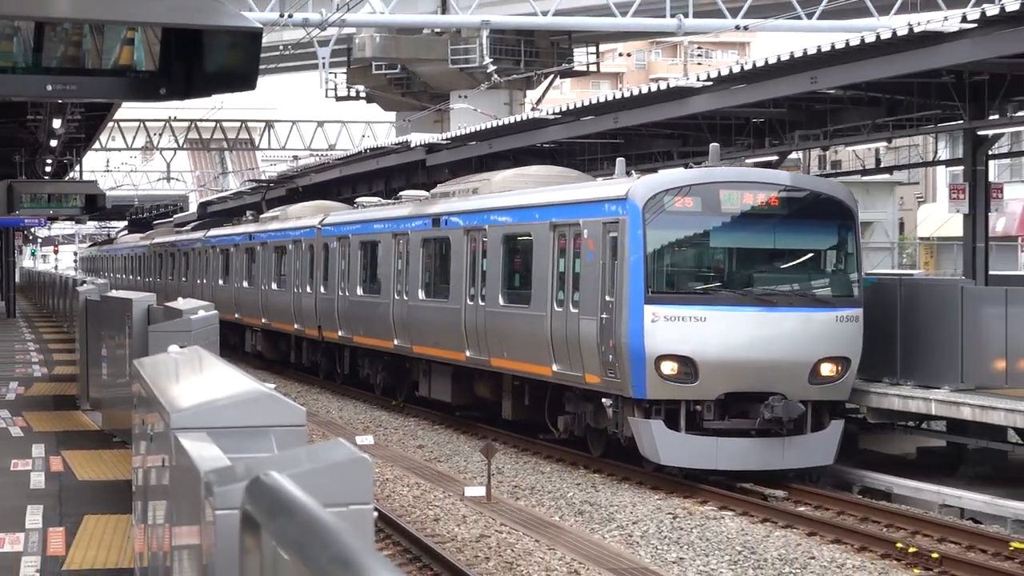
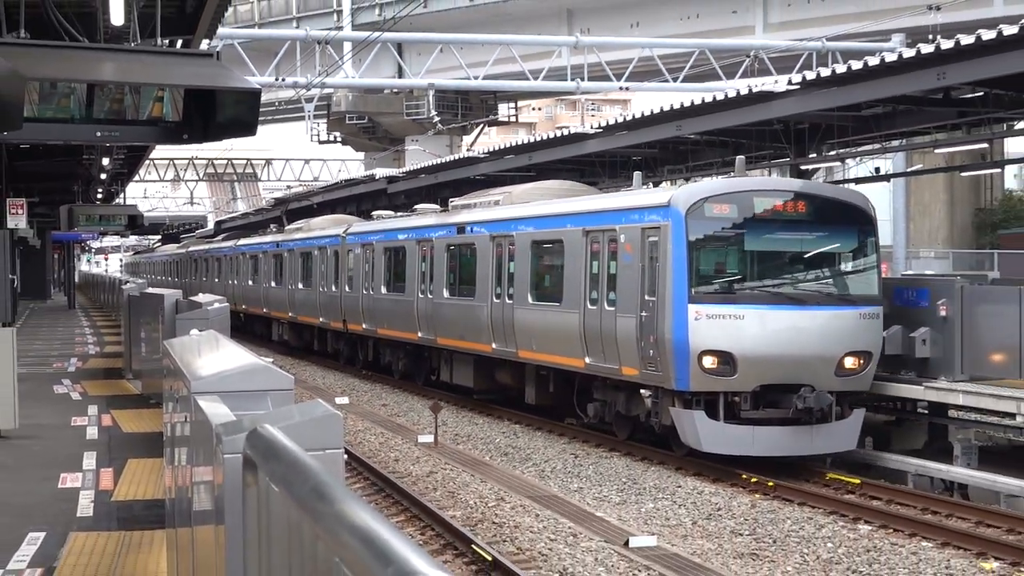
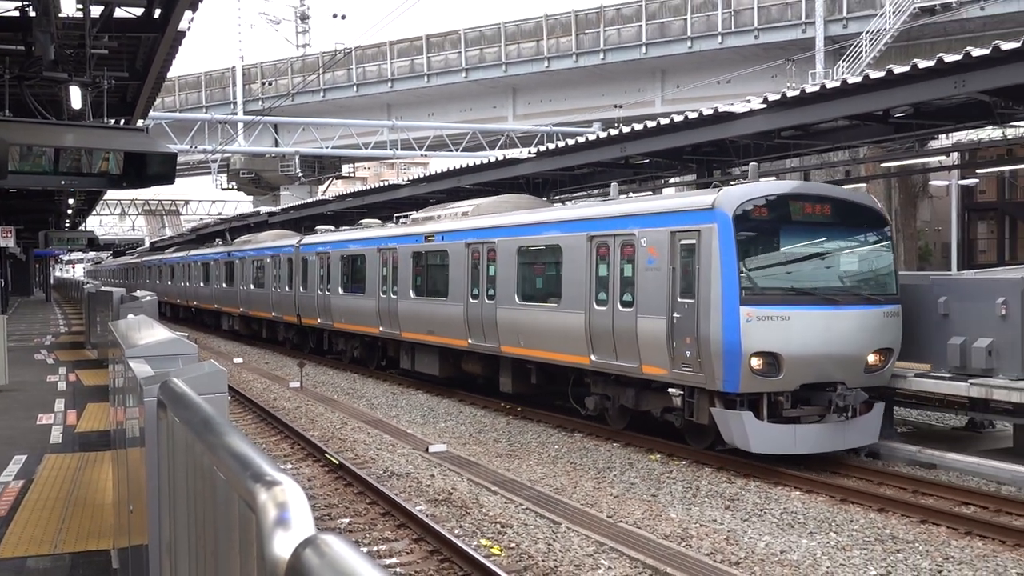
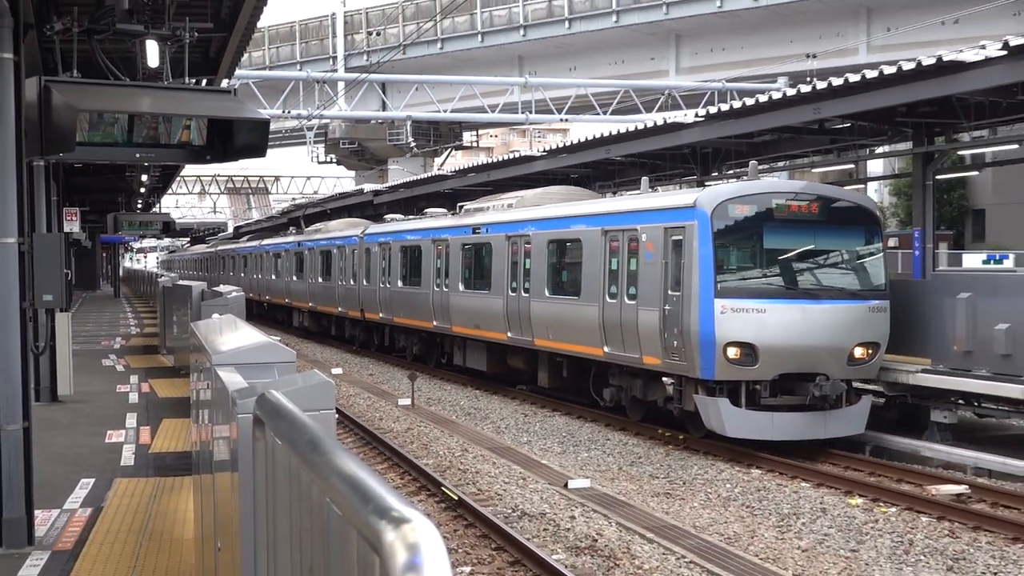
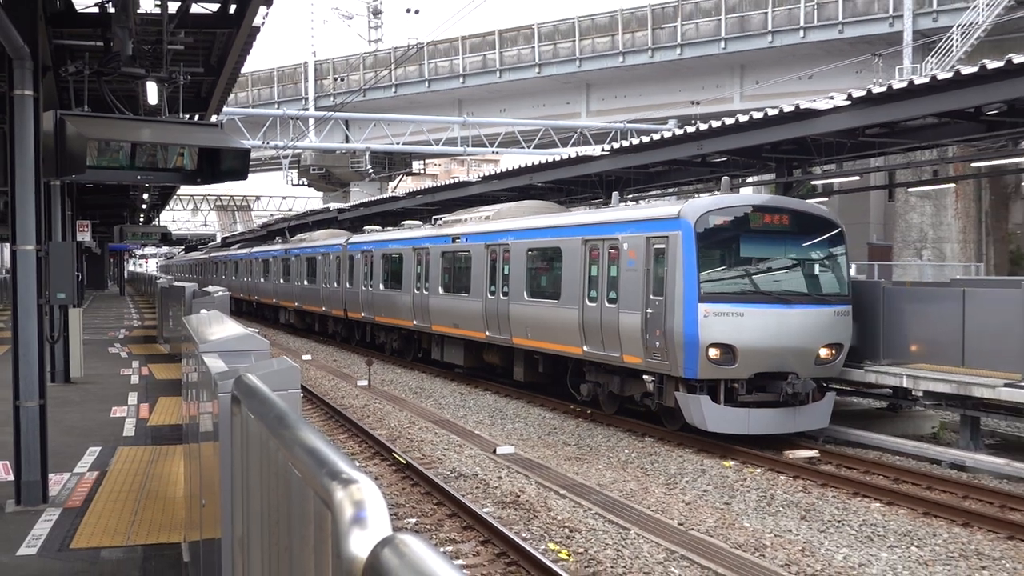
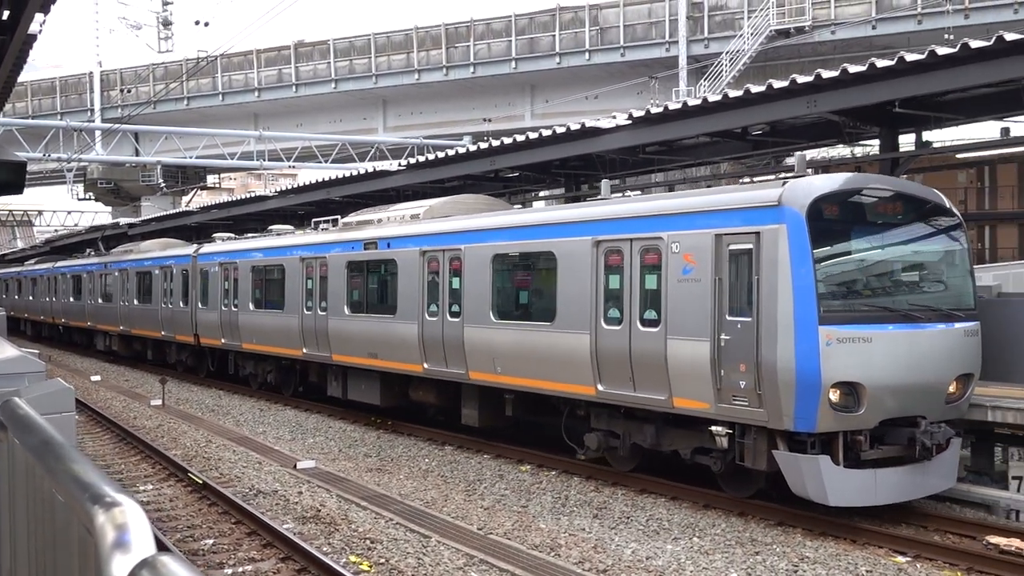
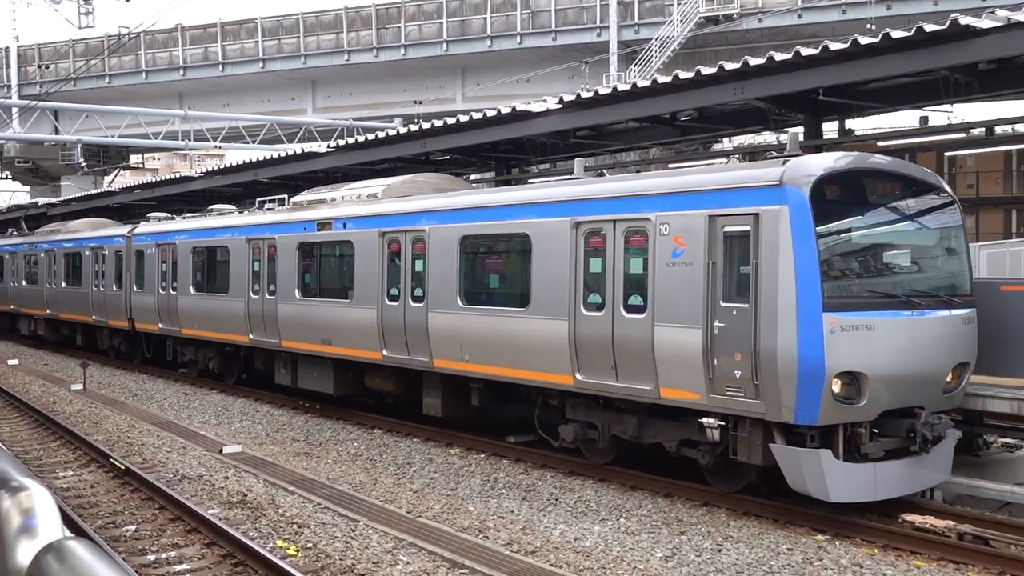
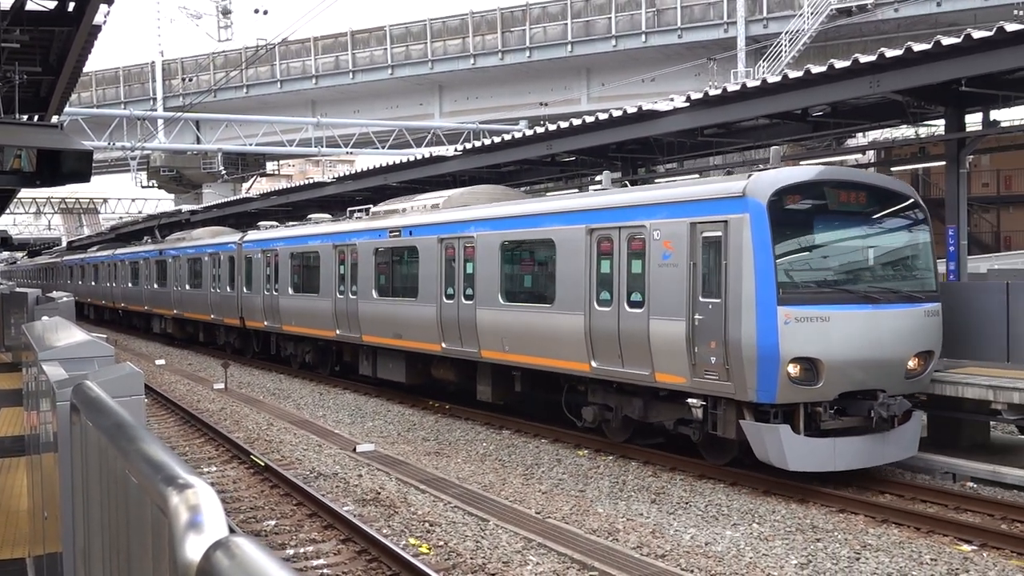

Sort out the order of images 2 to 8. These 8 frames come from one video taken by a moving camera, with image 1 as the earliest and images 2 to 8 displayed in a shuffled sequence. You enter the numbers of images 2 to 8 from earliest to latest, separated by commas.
2, 4, 5, 3, 8, 6, 7
